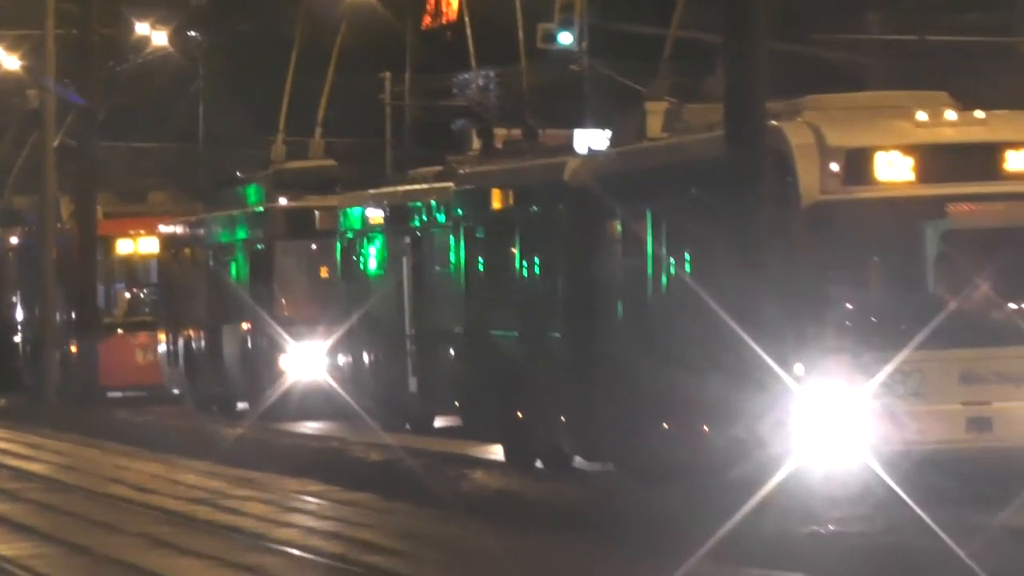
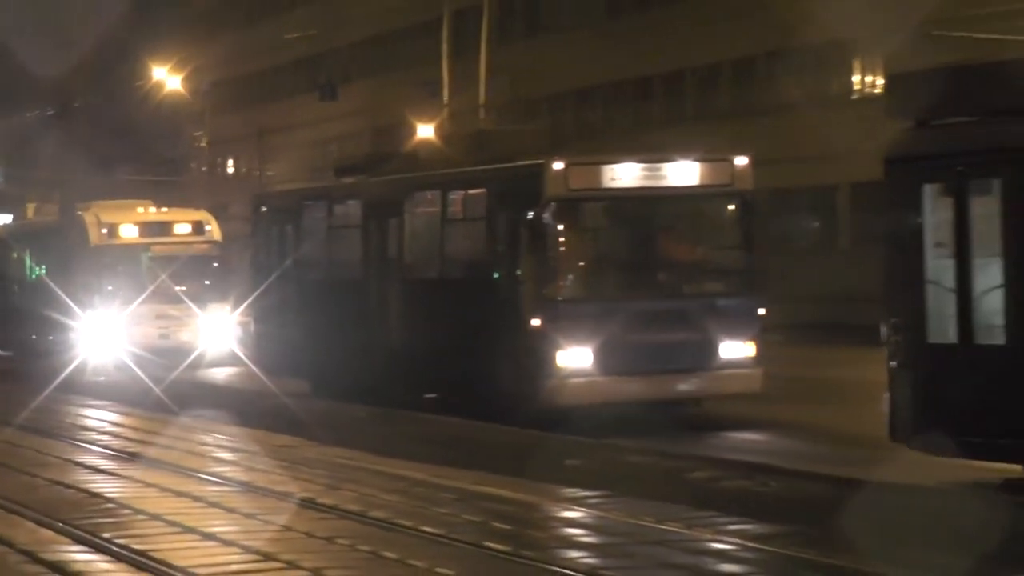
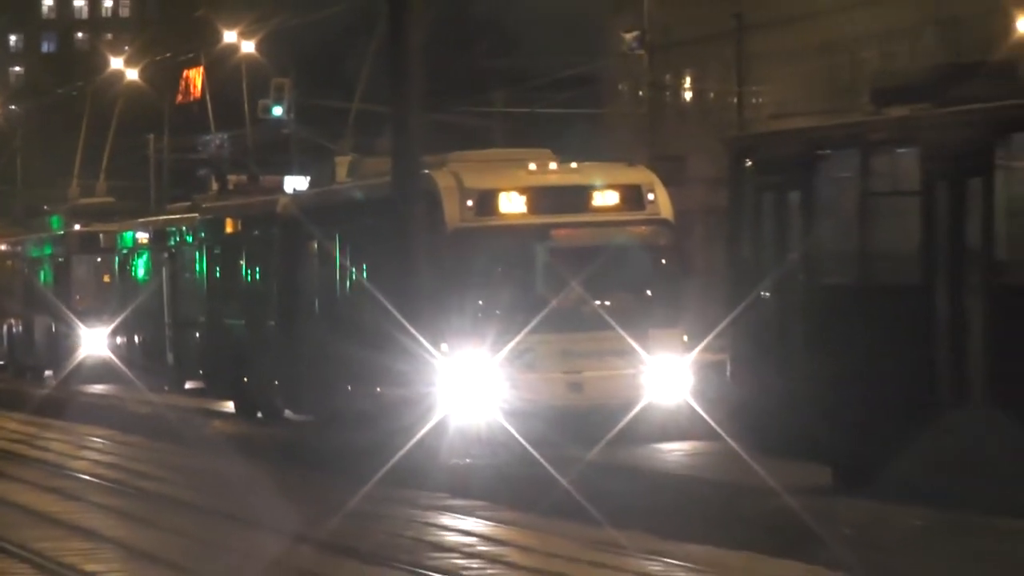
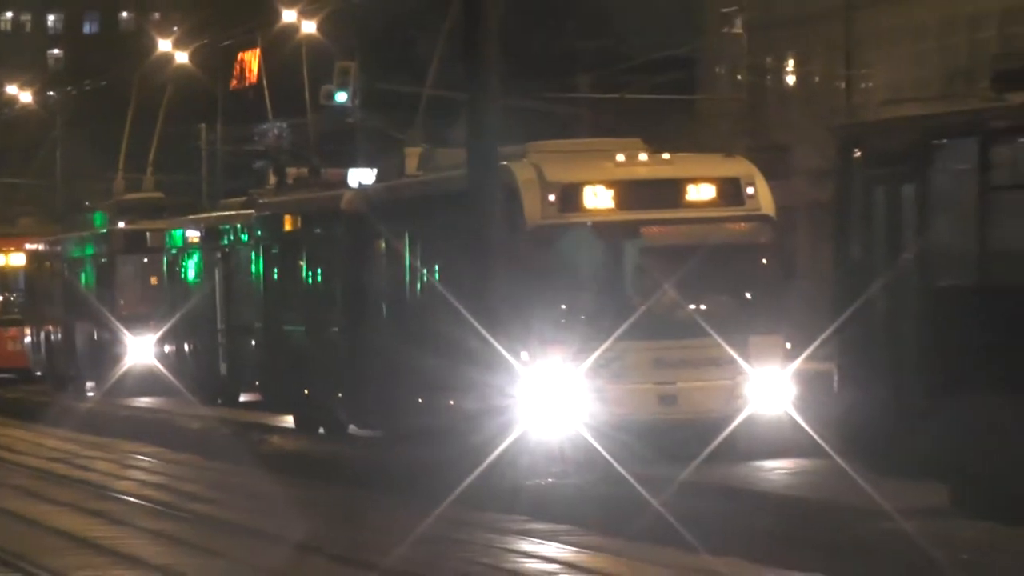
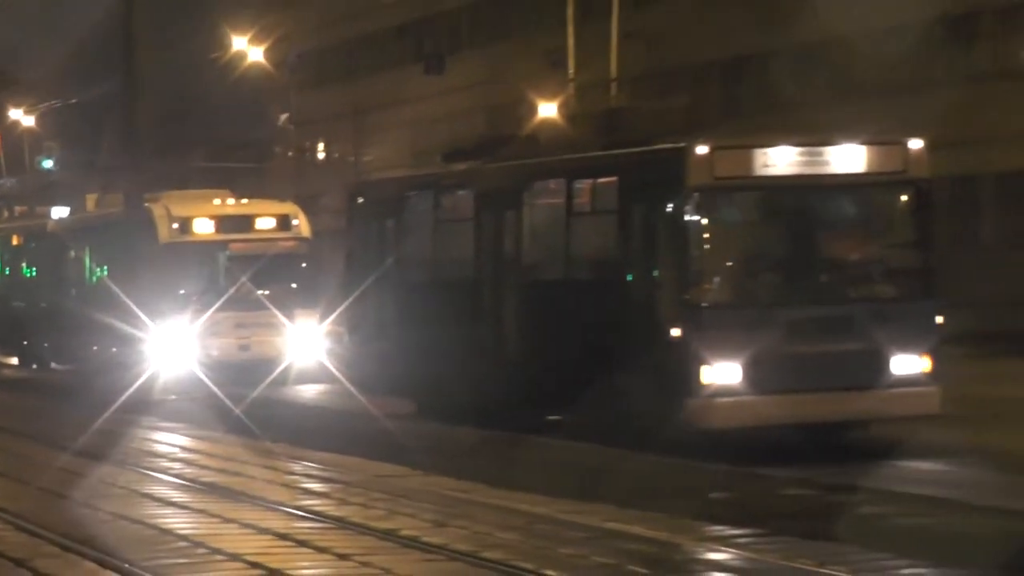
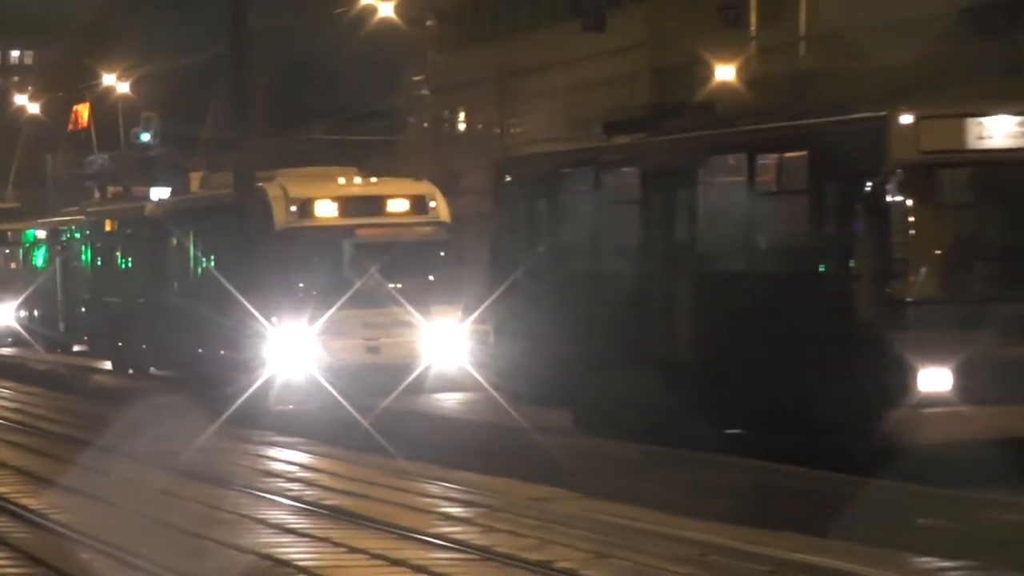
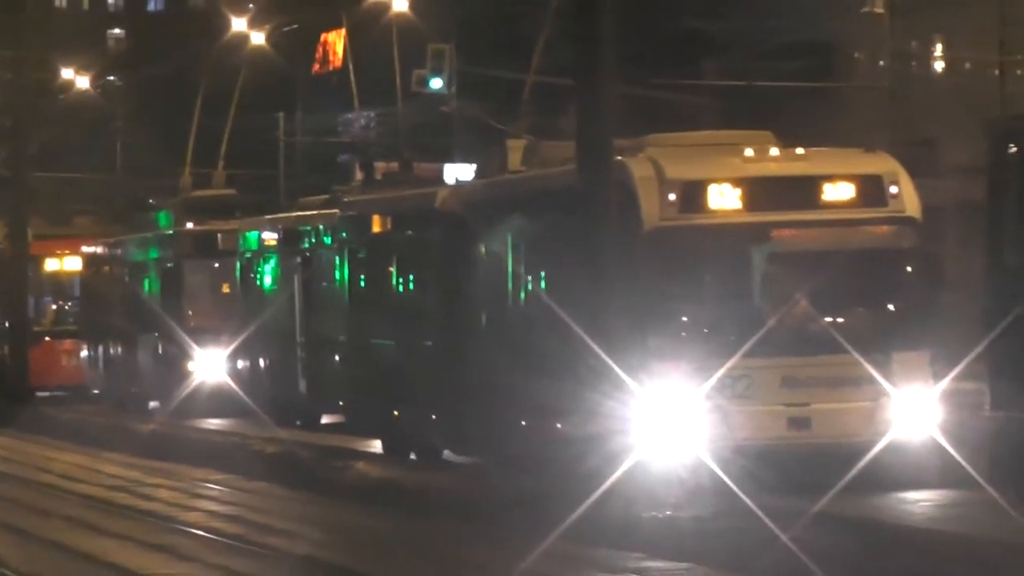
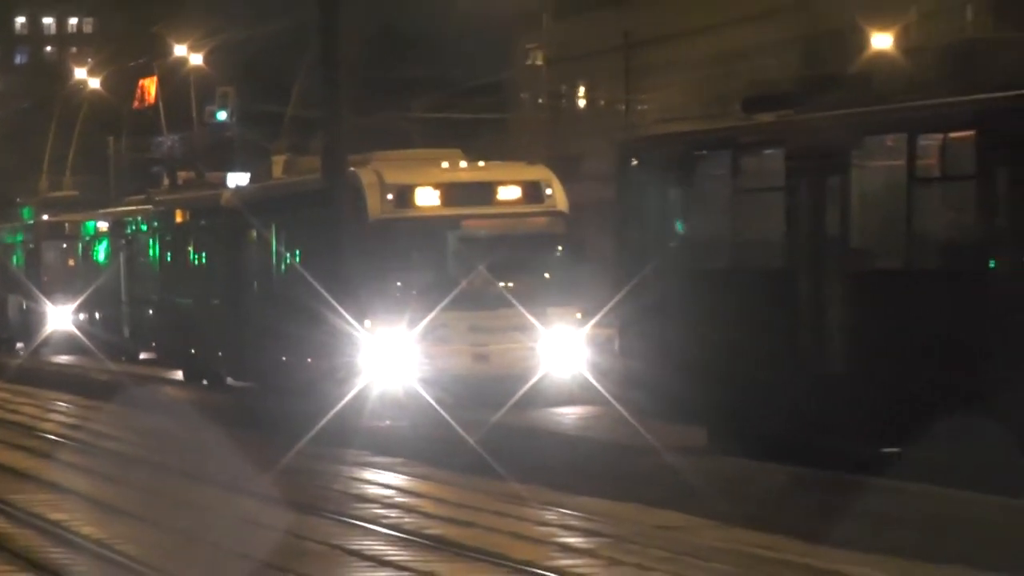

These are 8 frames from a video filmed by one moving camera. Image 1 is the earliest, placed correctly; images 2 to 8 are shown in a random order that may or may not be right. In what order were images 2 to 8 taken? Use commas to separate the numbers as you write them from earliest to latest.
7, 4, 3, 8, 6, 5, 2
